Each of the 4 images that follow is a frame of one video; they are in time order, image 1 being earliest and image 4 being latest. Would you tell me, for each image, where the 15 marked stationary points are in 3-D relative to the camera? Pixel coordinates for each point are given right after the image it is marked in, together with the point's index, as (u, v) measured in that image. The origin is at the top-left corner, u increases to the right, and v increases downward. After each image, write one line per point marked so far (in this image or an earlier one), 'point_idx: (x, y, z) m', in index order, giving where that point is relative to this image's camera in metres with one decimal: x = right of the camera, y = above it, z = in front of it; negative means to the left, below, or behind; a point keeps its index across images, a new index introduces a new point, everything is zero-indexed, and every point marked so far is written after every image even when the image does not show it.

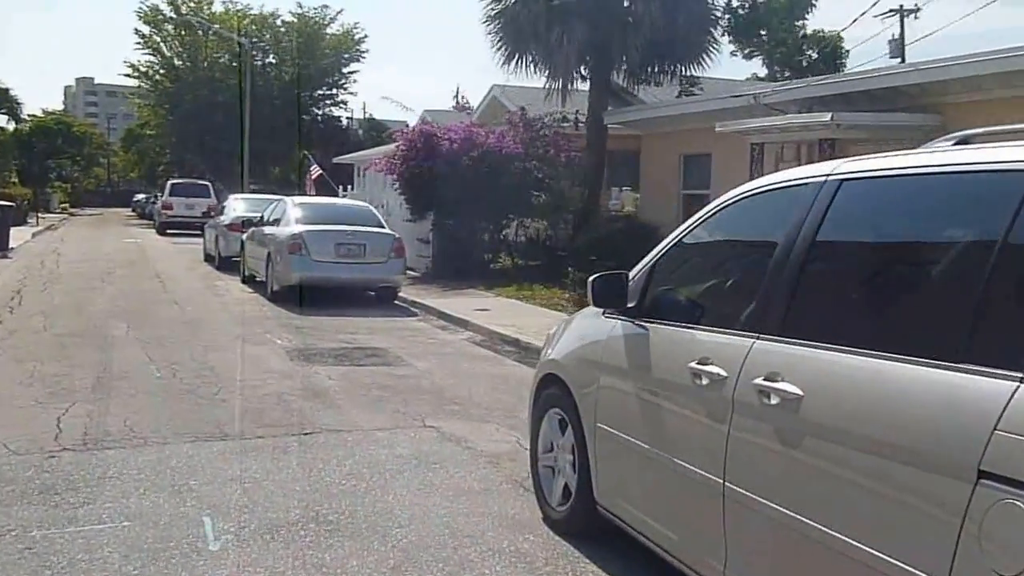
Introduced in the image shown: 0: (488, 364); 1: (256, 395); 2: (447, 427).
0: (-0.2, -0.8, +11.1) m
1: (-2.1, -0.9, +9.0) m
2: (-0.5, -1.0, +8.1) m
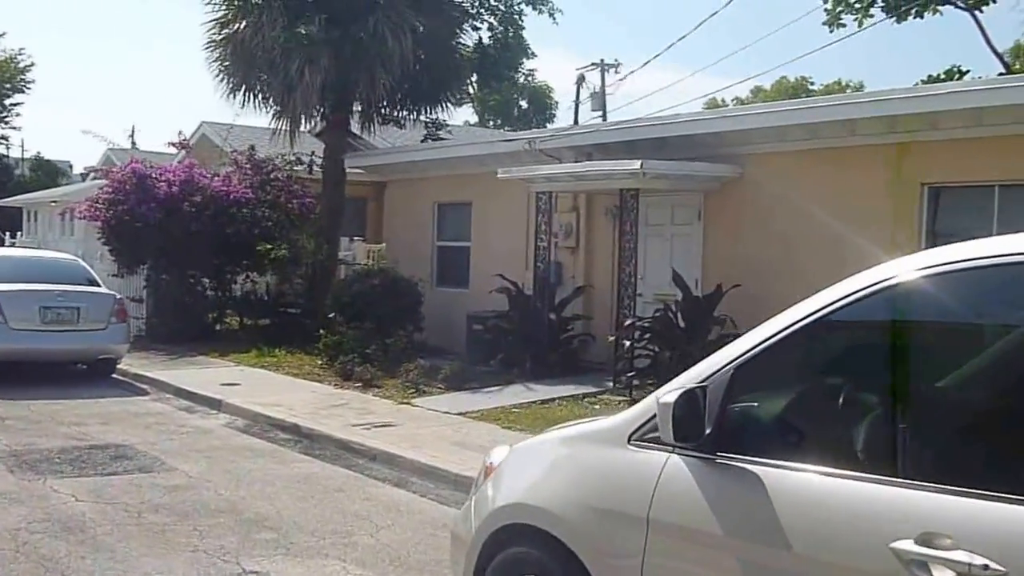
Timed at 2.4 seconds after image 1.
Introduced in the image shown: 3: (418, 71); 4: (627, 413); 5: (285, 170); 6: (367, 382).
0: (-1.9, -1.4, +8.9) m
1: (-3.0, -1.4, +6.3) m
2: (-1.3, -1.5, +5.9) m
3: (-1.5, +3.5, +18.0) m
4: (+0.4, -0.4, +3.9) m
5: (-3.9, +2.0, +18.9) m
6: (-1.7, -1.1, +12.8) m
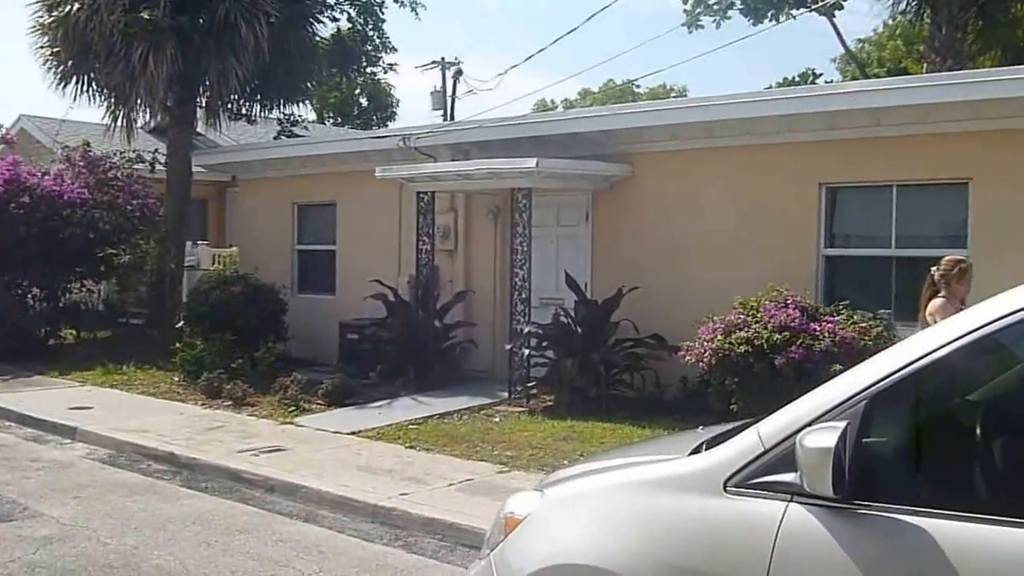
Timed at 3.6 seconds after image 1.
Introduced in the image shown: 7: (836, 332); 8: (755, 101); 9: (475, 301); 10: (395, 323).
0: (-2.5, -1.5, +7.8) m
1: (-3.2, -1.5, +5.1) m
2: (-1.4, -1.6, +5.0) m
3: (-3.6, +3.4, +16.8) m
4: (+0.6, -0.5, +3.2) m
5: (-6.1, +1.9, +17.4) m
6: (-2.9, -1.2, +11.7) m
7: (+2.7, -0.4, +9.2) m
8: (+2.4, +1.8, +10.8) m
9: (-0.5, -0.2, +13.8) m
10: (-1.4, -0.4, +13.0) m
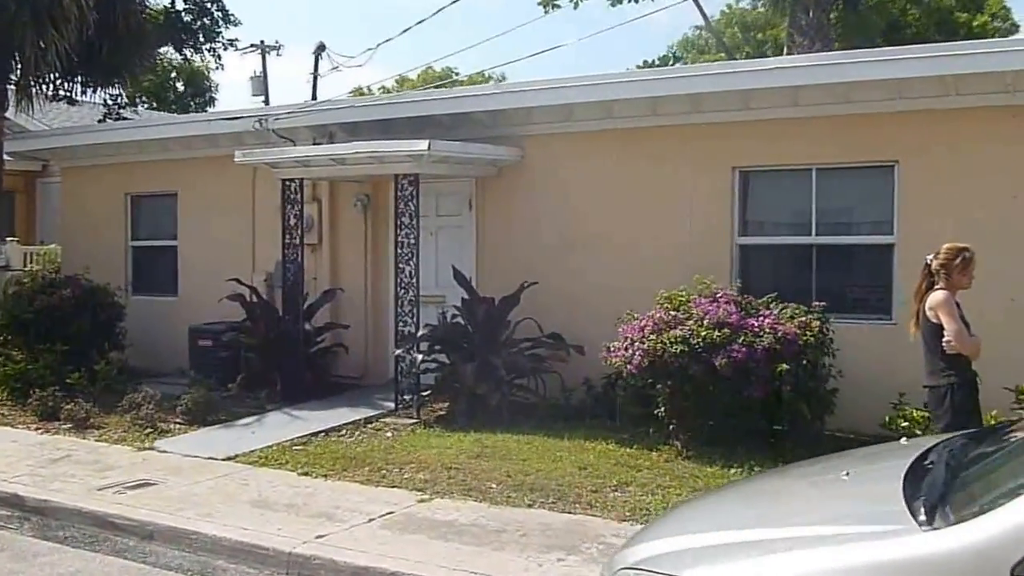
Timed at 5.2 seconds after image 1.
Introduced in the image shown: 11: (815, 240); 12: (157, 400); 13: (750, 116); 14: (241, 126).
0: (-2.8, -1.6, +6.3) m
1: (-3.1, -1.6, +3.5) m
2: (-1.3, -1.6, +3.7) m
3: (-5.6, +3.4, +14.9) m
4: (+0.9, -0.5, +2.2) m
5: (-8.0, +1.8, +15.0) m
6: (-3.9, -1.2, +10.0) m
7: (+2.0, -0.3, +8.5) m
8: (+1.4, +1.9, +10.0) m
9: (-1.9, -0.1, +12.5) m
10: (-2.6, -0.4, +11.6) m
11: (+2.7, +0.4, +9.9) m
12: (-3.4, -1.1, +10.5) m
13: (+2.2, +1.6, +10.2) m
14: (-3.0, +1.8, +12.5) m
